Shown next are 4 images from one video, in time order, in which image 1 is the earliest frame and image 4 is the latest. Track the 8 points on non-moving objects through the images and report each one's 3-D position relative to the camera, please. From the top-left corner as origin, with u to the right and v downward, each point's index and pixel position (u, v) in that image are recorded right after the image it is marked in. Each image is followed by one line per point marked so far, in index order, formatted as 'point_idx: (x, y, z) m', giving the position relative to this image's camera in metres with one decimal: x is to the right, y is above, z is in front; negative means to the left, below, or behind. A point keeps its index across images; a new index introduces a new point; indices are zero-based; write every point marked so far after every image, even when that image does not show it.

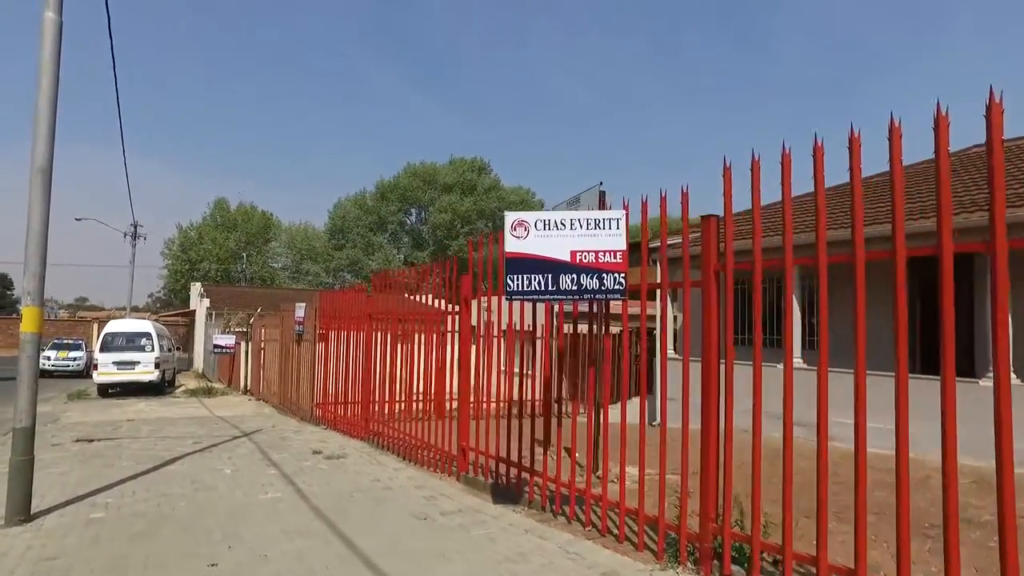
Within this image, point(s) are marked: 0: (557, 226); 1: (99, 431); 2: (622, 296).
0: (+0.3, +0.4, +5.0) m
1: (-6.5, -2.3, +11.8) m
2: (+0.7, -0.1, +4.9) m
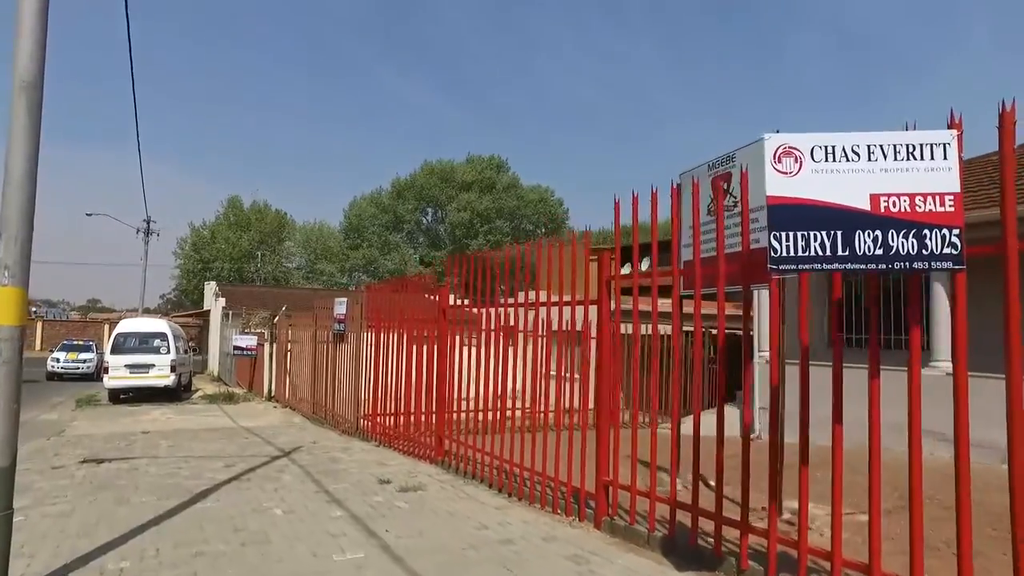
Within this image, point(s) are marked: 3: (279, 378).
0: (+1.4, +0.6, +3.1) m
1: (-5.4, -2.1, +10.0) m
2: (+1.8, +0.1, +3.0) m
3: (-5.6, -2.2, +18.1) m
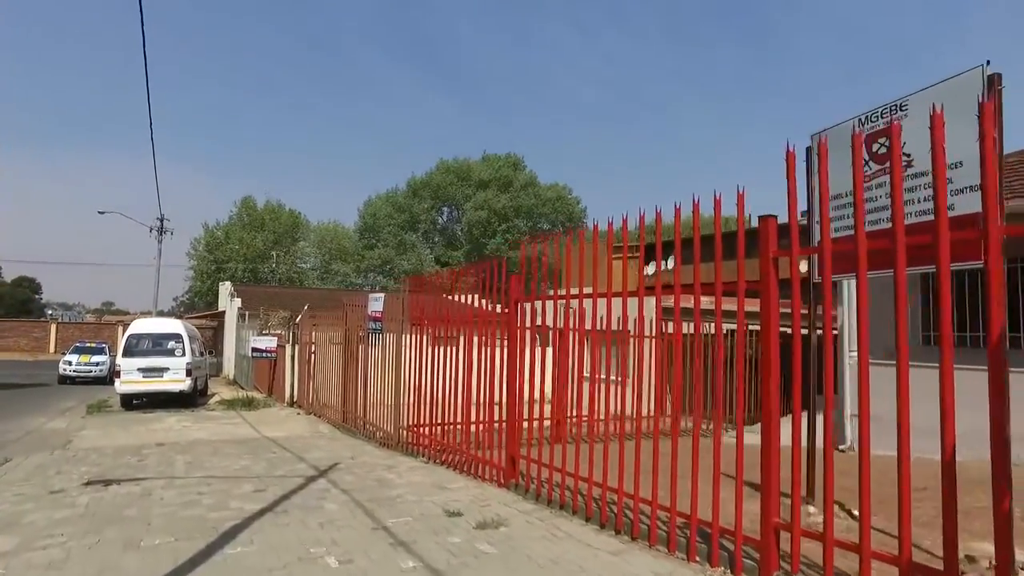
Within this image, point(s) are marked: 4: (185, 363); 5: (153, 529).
0: (+2.1, +0.7, +1.8) m
1: (-4.6, -2.0, +8.7) m
2: (+2.5, +0.2, +1.6) m
3: (-4.7, -2.1, +16.8) m
4: (-7.5, -1.7, +17.2) m
5: (-2.6, -1.7, +5.3) m
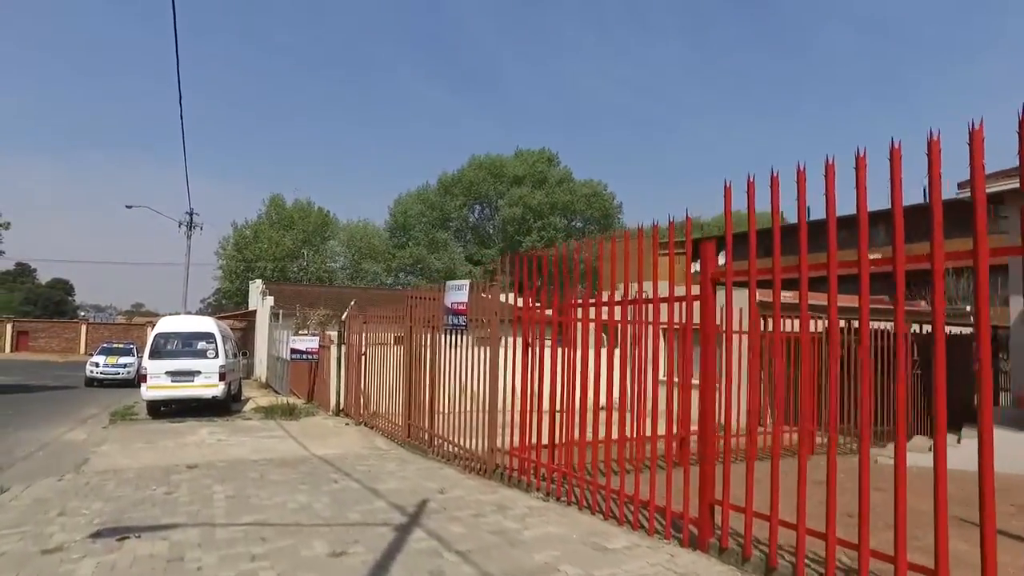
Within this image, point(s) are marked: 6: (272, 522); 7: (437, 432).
0: (+3.1, +0.9, -0.4) m
1: (-3.3, -1.9, +6.7) m
2: (+3.5, +0.4, -0.6) m
3: (-3.2, -1.9, +14.8) m
4: (-6.0, -1.6, +15.3) m
5: (-1.4, -1.5, +3.3) m
6: (-1.8, -1.8, +5.7) m
7: (-1.0, -1.9, +10.0) m
